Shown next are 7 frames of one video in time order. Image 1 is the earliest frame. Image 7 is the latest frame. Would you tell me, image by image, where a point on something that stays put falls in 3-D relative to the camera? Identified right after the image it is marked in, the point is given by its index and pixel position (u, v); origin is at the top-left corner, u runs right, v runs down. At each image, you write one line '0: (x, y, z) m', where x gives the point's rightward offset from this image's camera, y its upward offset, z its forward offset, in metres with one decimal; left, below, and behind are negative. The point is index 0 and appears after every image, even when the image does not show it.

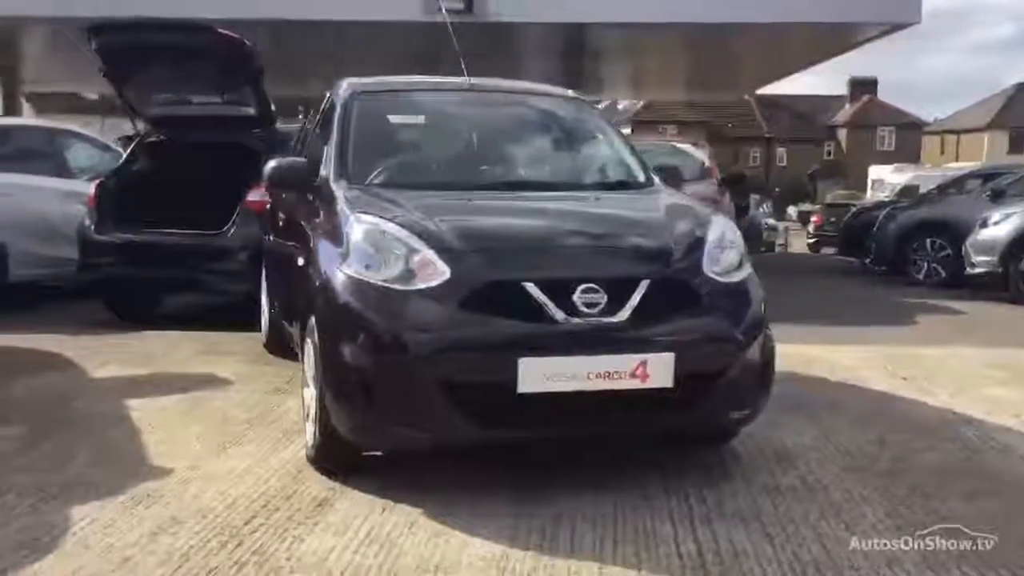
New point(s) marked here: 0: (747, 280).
0: (+1.0, 0.0, +5.1) m
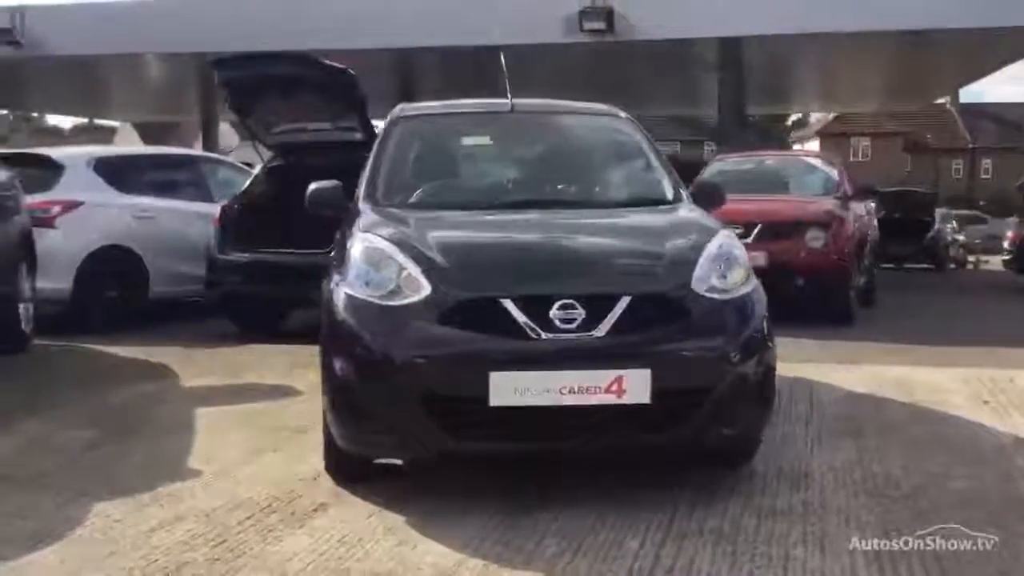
0: (+1.0, 0.0, +5.1) m
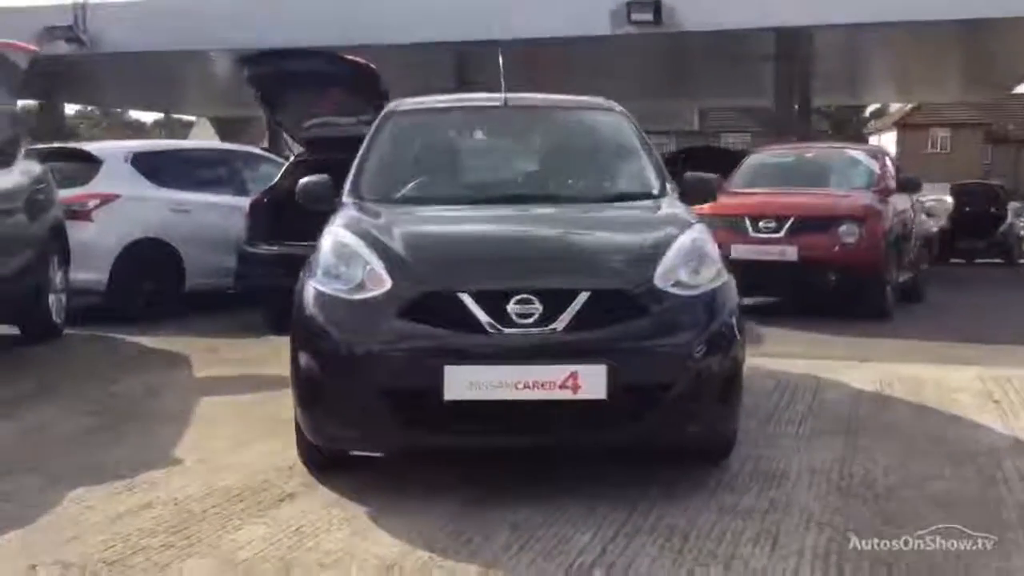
0: (+0.9, 0.0, +5.0) m
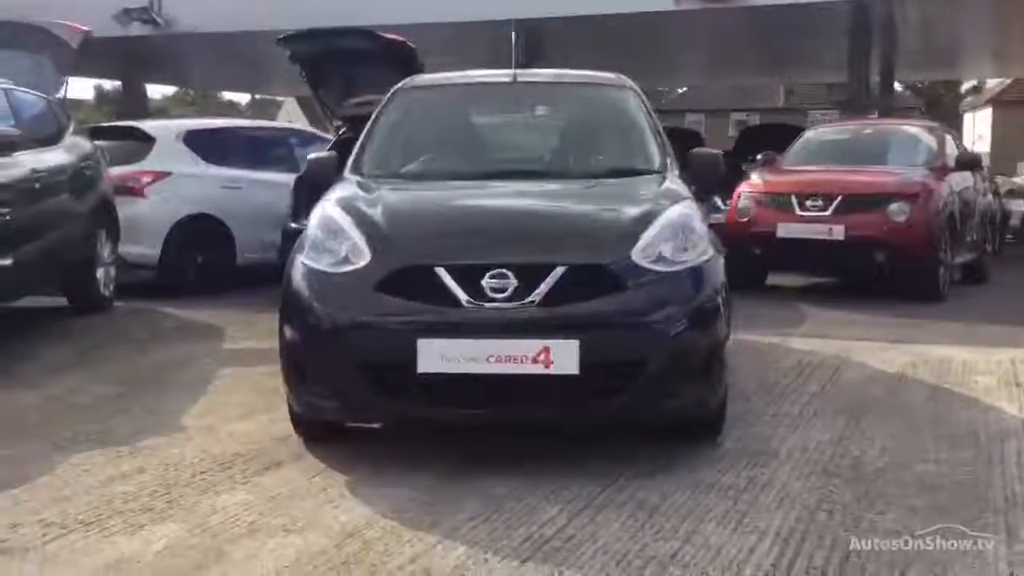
0: (+0.8, +0.1, +5.0) m
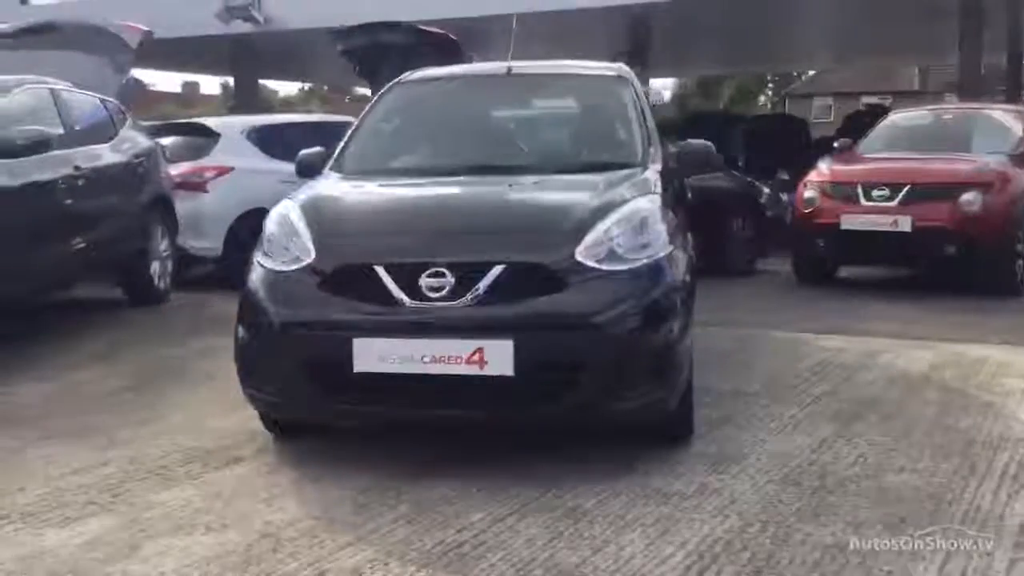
0: (+0.6, +0.1, +4.8) m
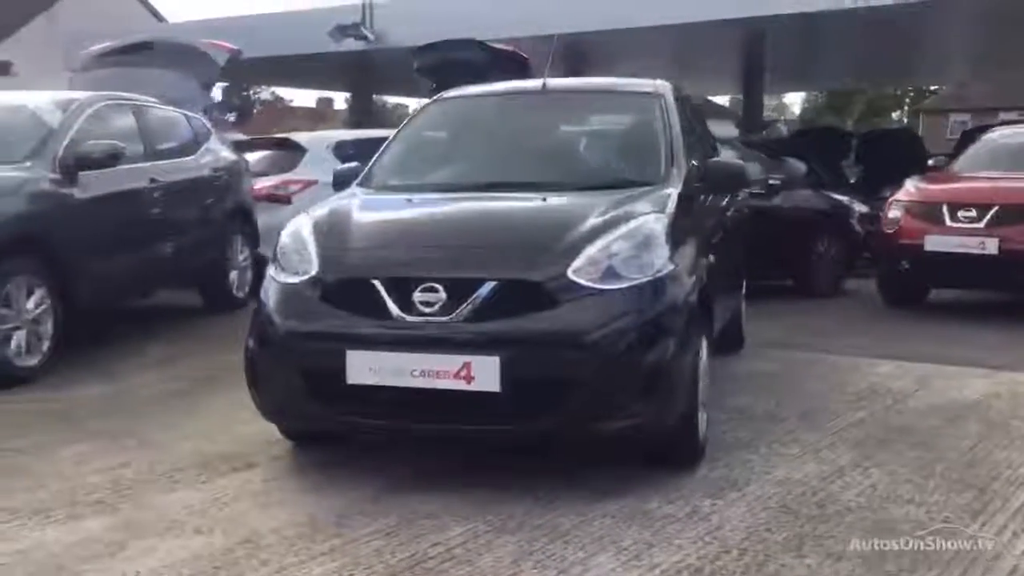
0: (+0.6, 0.0, +4.7) m
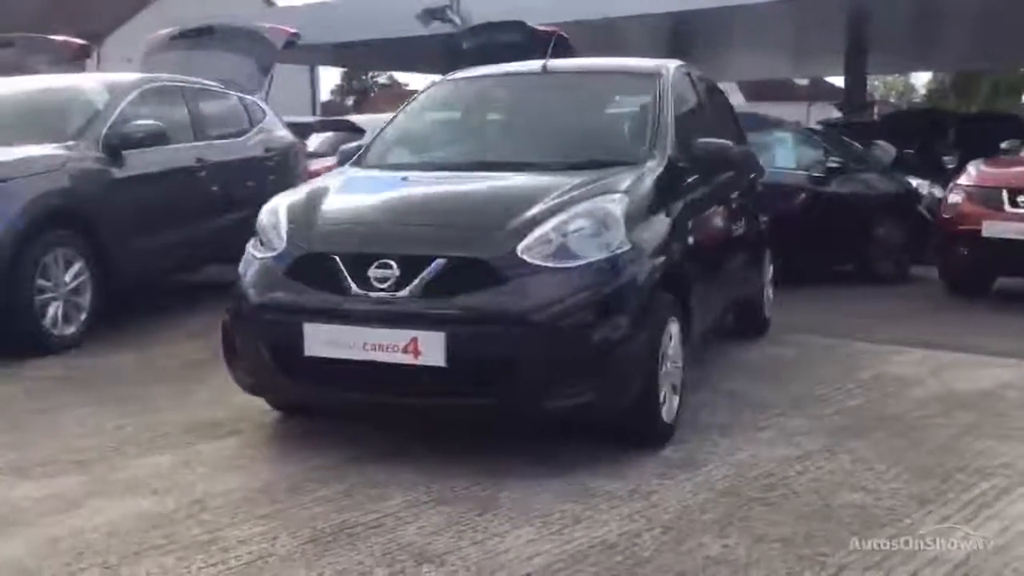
0: (+0.4, +0.1, +4.7) m
